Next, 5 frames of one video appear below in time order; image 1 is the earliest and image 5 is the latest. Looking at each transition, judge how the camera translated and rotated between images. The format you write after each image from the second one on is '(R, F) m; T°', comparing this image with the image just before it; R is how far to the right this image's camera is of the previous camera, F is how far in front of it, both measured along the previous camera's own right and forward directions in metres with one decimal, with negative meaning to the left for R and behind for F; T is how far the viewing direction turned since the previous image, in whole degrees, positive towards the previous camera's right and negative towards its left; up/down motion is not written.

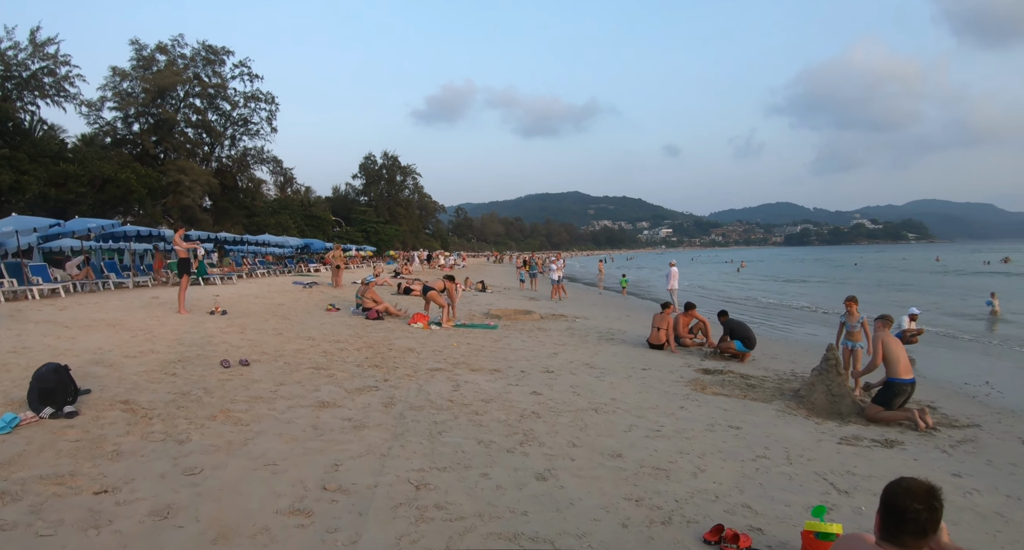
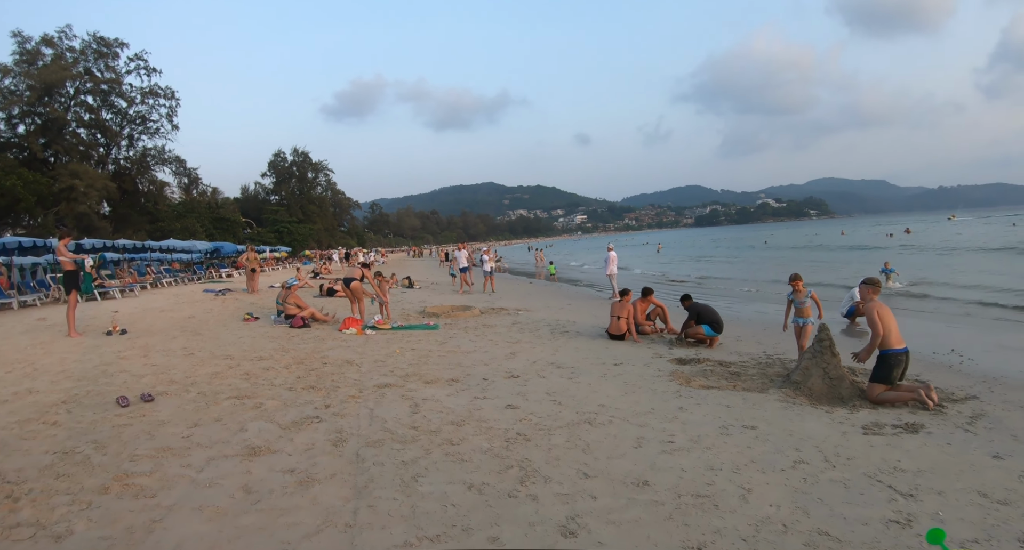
(-0.4, +1.0) m; +8°
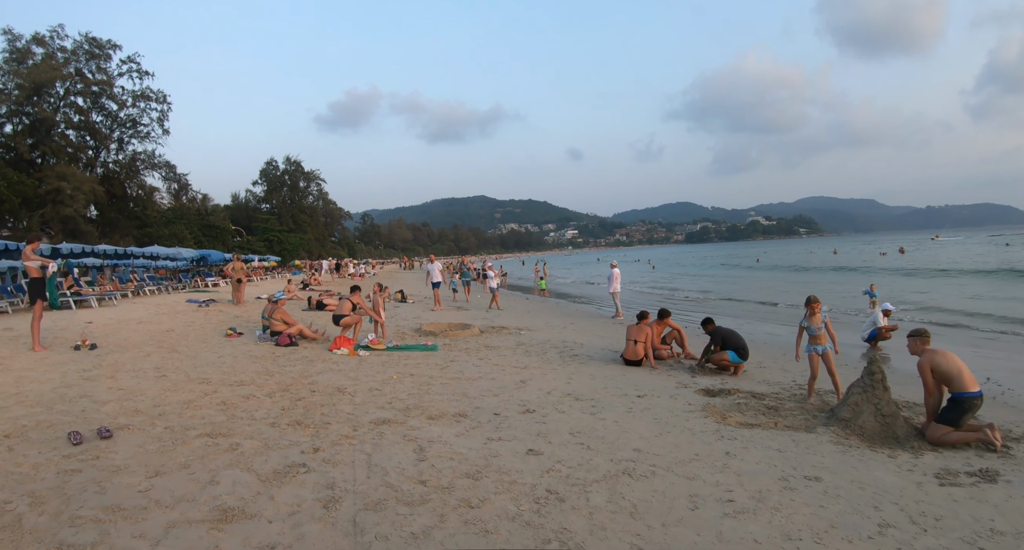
(-0.3, +0.8) m; +1°
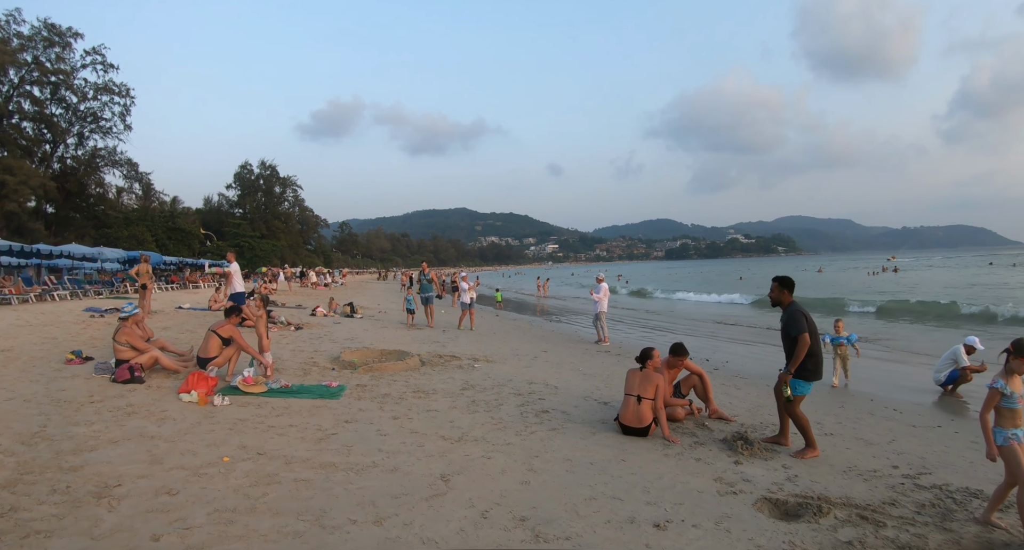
(+0.4, +3.2) m; +2°
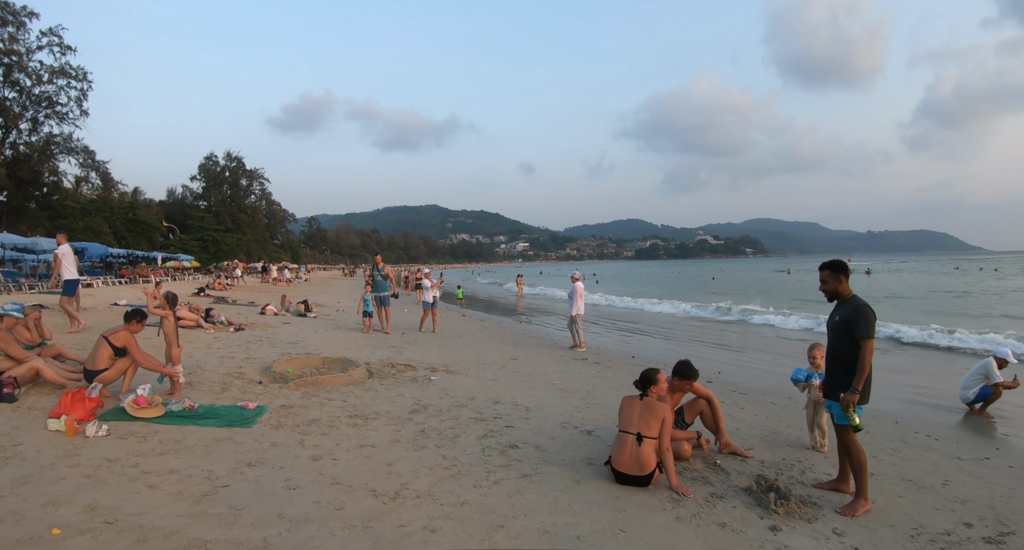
(+0.1, +1.3) m; +3°
